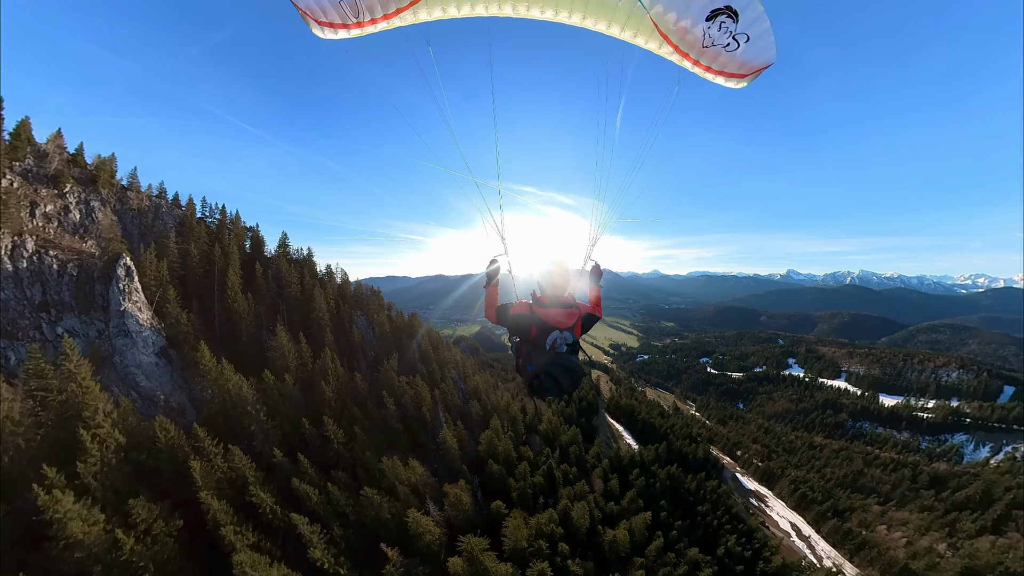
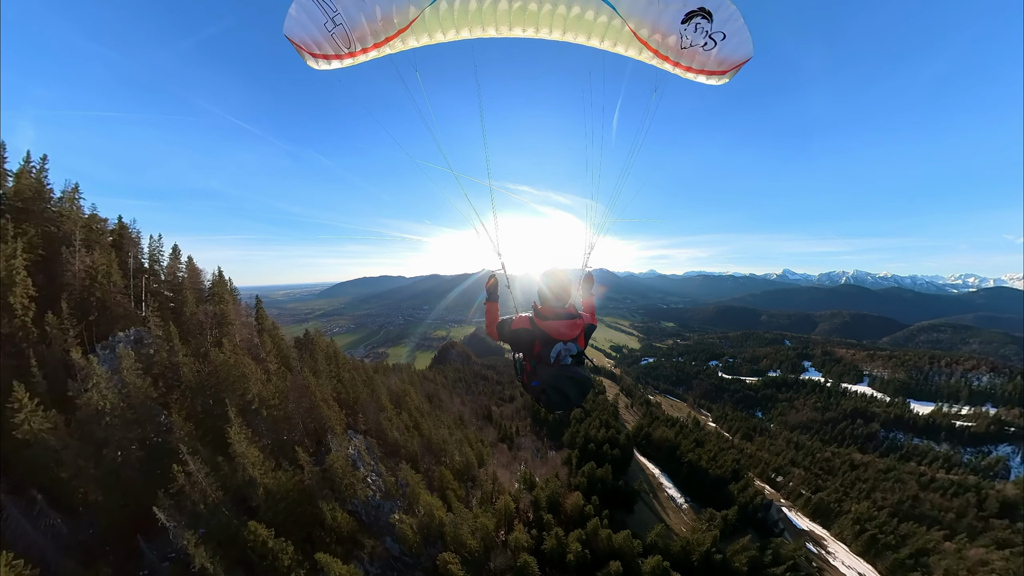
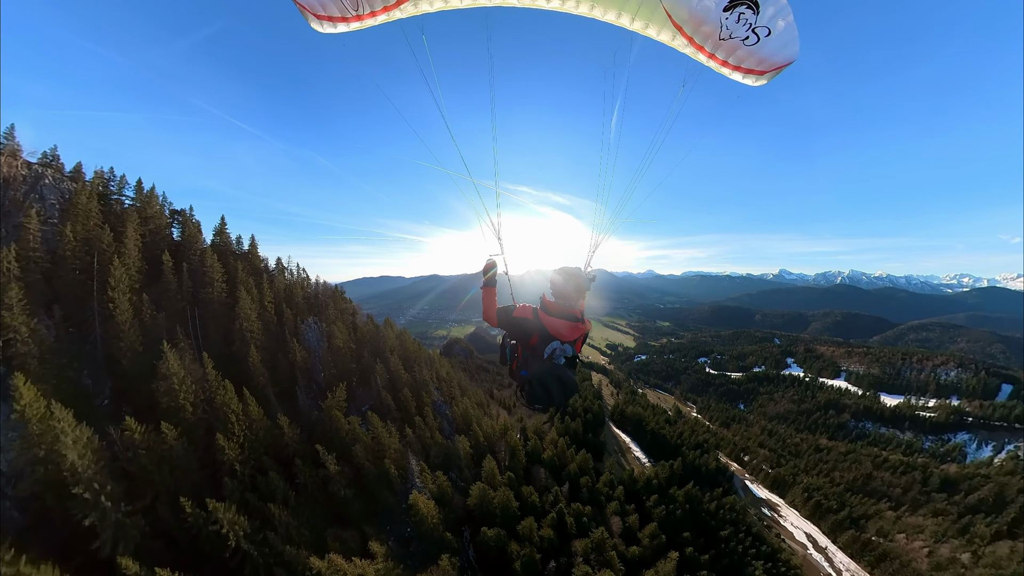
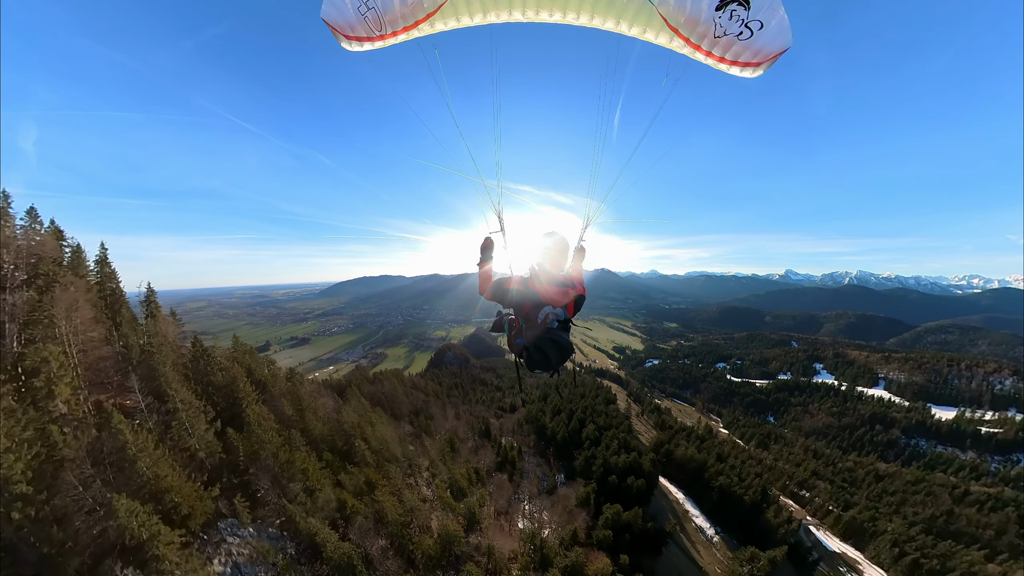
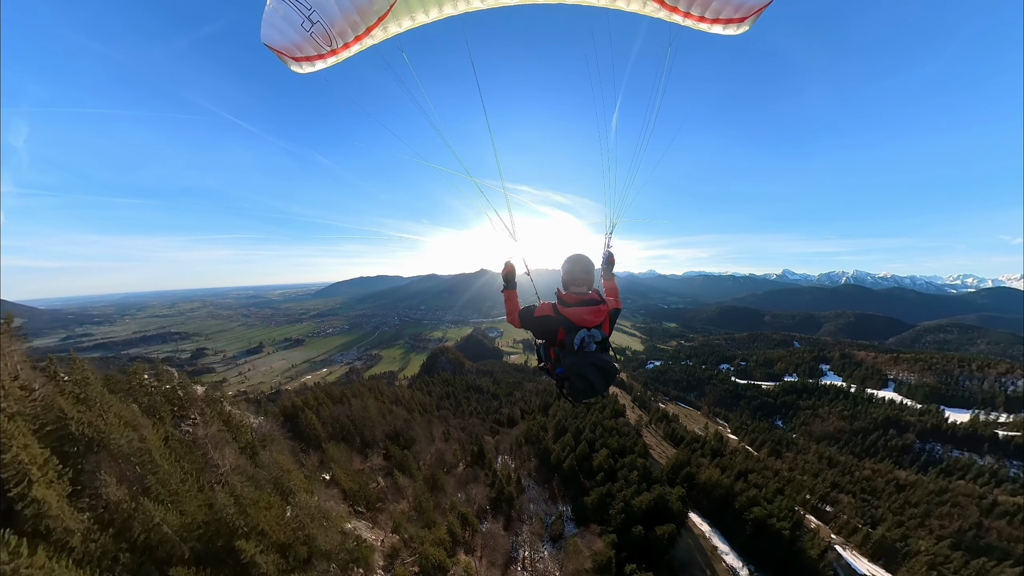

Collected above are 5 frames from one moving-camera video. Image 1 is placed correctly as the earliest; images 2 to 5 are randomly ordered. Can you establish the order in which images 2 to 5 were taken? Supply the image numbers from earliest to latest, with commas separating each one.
3, 2, 4, 5
